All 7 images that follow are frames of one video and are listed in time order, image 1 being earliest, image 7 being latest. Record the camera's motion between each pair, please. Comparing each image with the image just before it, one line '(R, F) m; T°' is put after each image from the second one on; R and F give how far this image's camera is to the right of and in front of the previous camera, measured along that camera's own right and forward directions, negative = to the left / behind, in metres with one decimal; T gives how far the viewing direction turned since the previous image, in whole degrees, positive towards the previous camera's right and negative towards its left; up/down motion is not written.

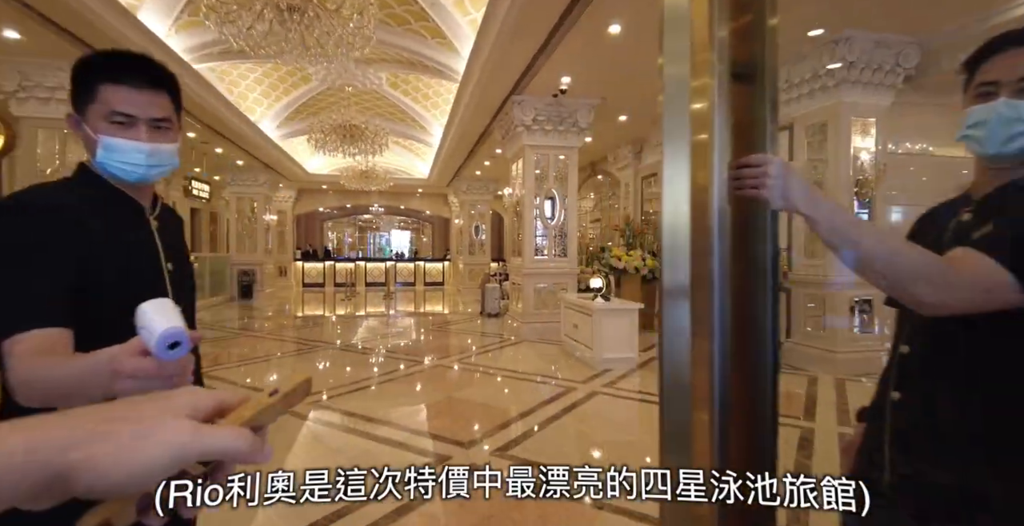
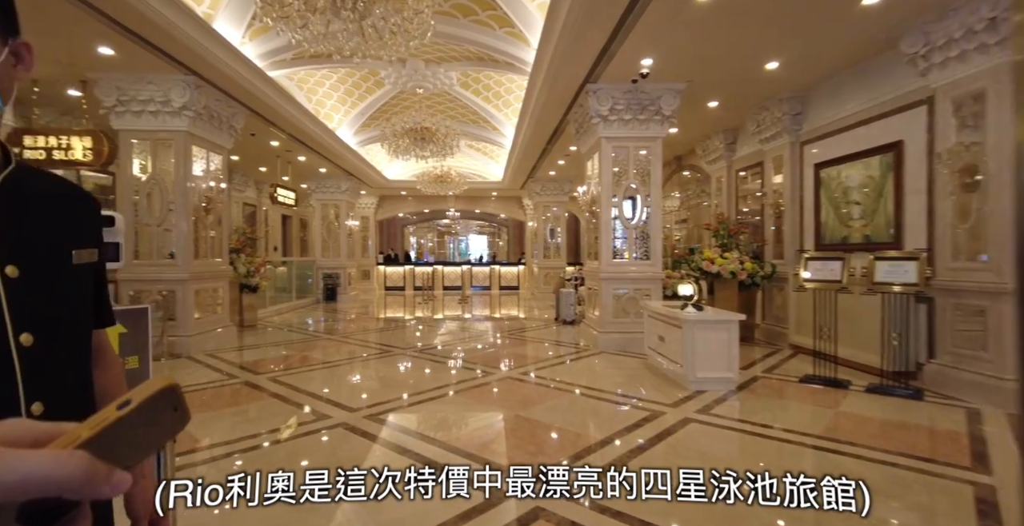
(+0.1, +0.5) m; -10°
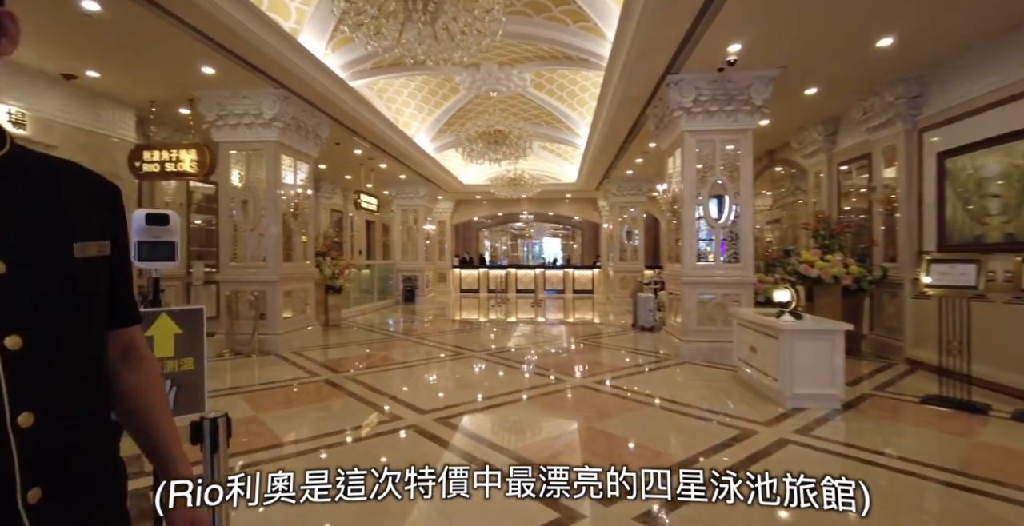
(0.0, +0.2) m; -10°
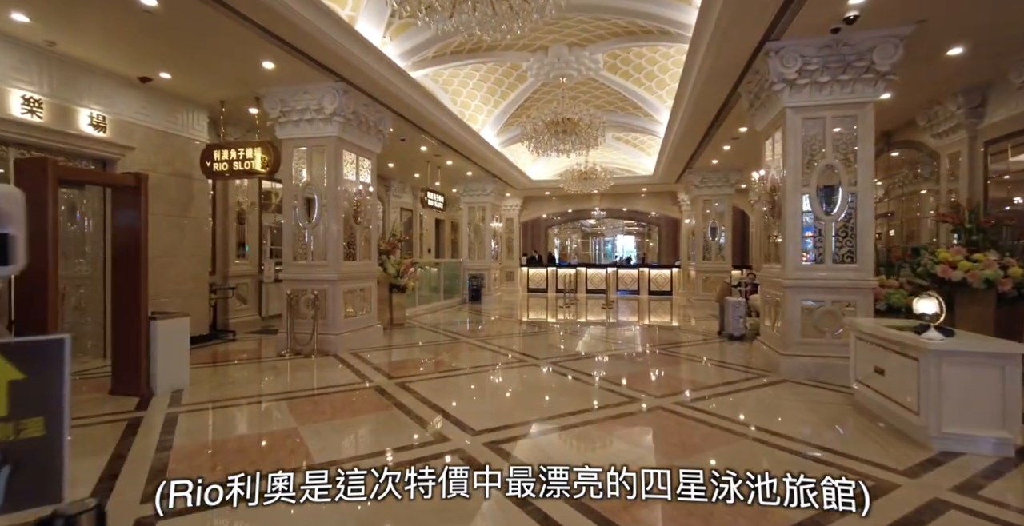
(0.0, +0.5) m; -10°
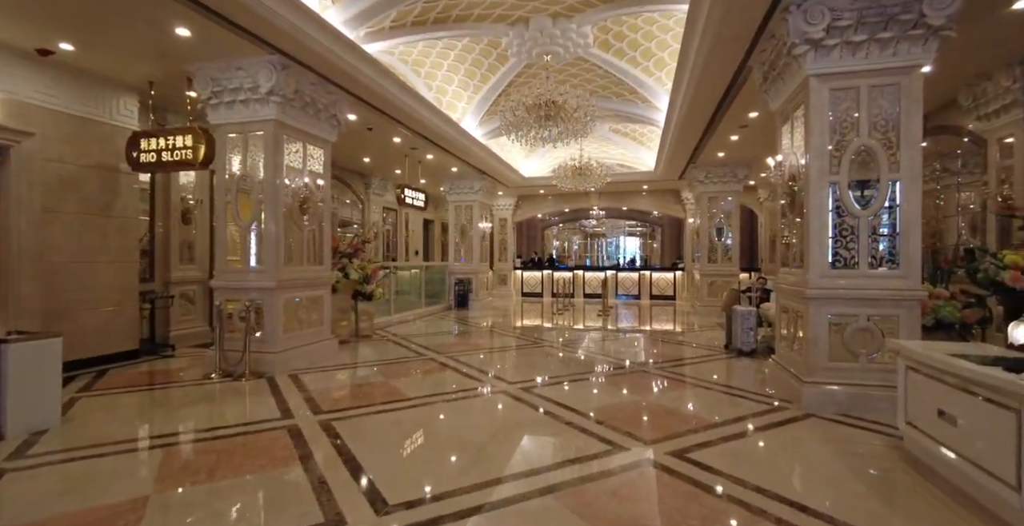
(+0.4, +0.8) m; -1°
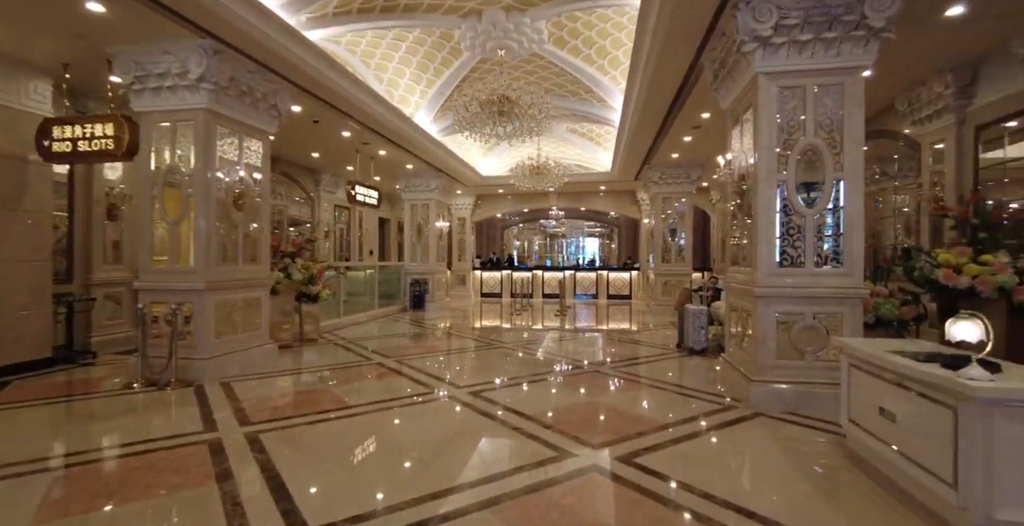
(+0.1, +0.2) m; +5°
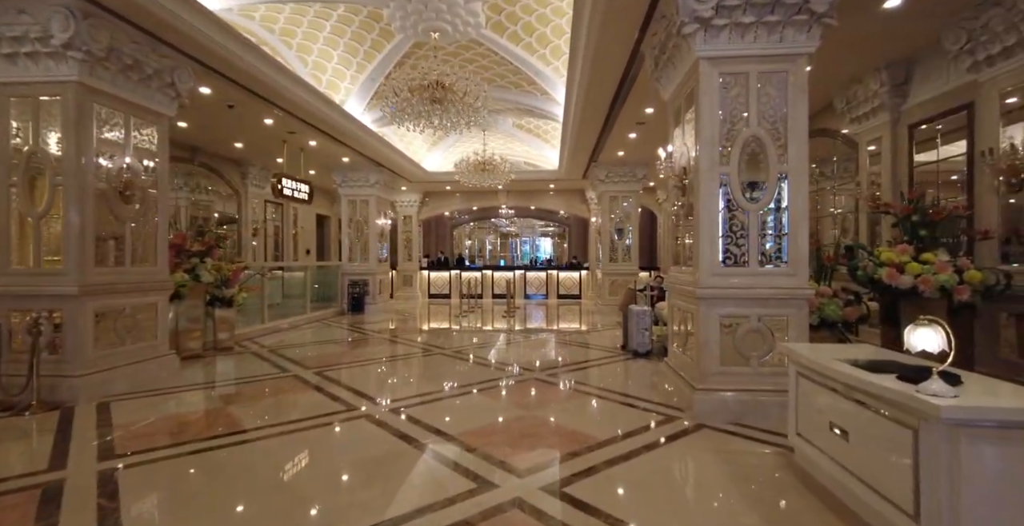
(+0.3, +0.4) m; +6°
